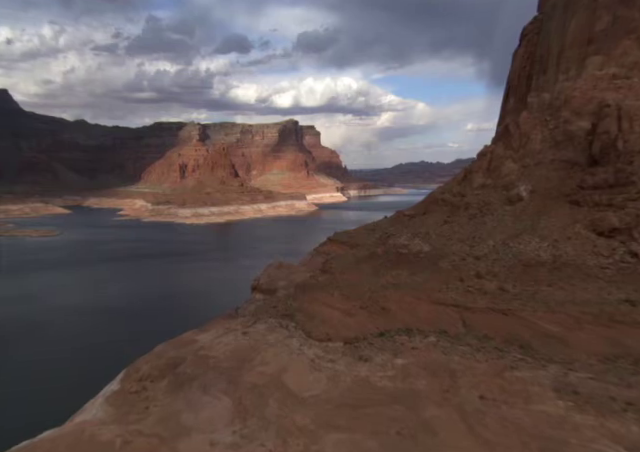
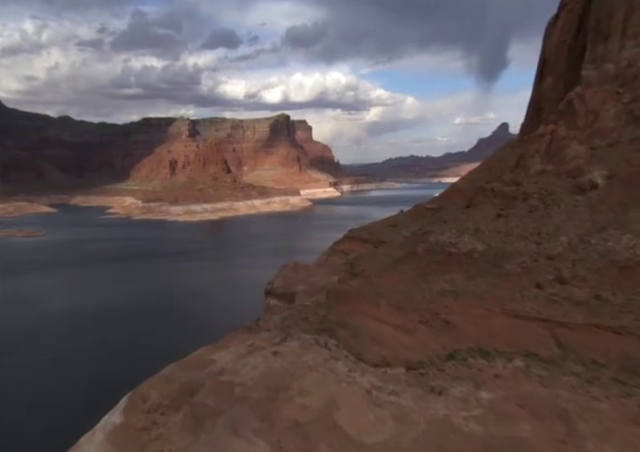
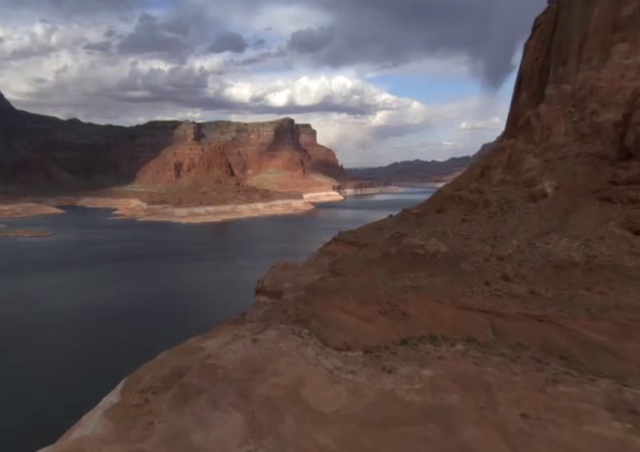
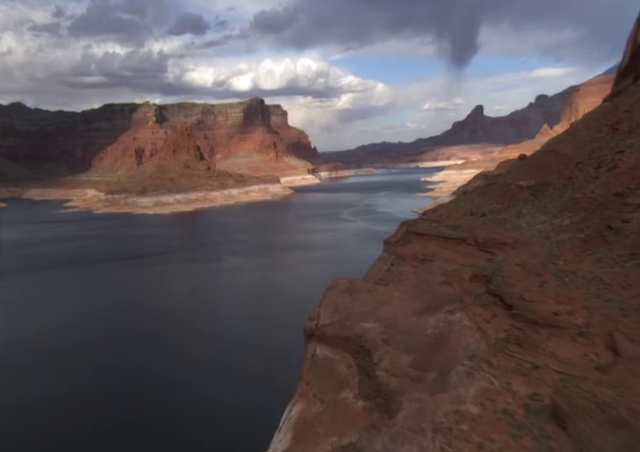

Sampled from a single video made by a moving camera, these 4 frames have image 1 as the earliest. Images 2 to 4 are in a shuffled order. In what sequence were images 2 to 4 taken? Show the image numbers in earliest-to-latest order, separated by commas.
3, 2, 4
